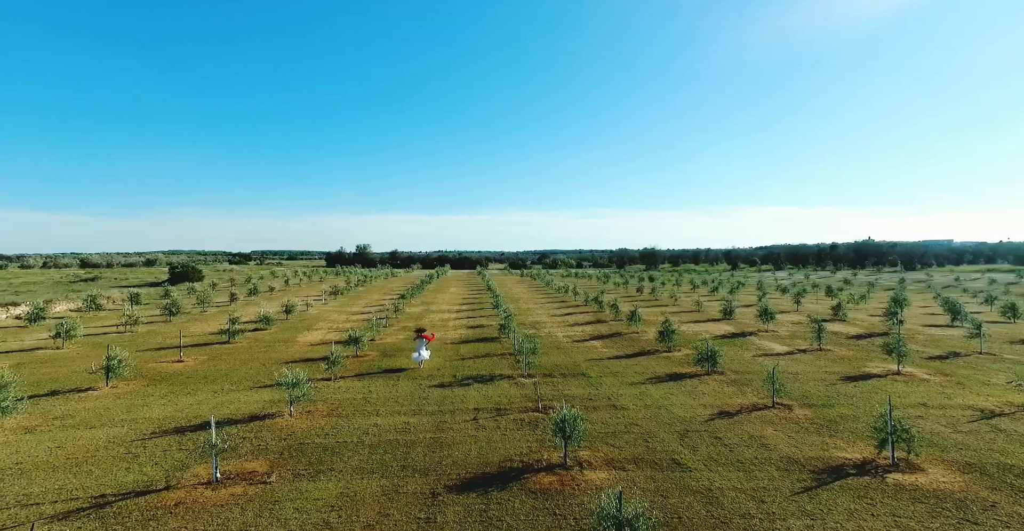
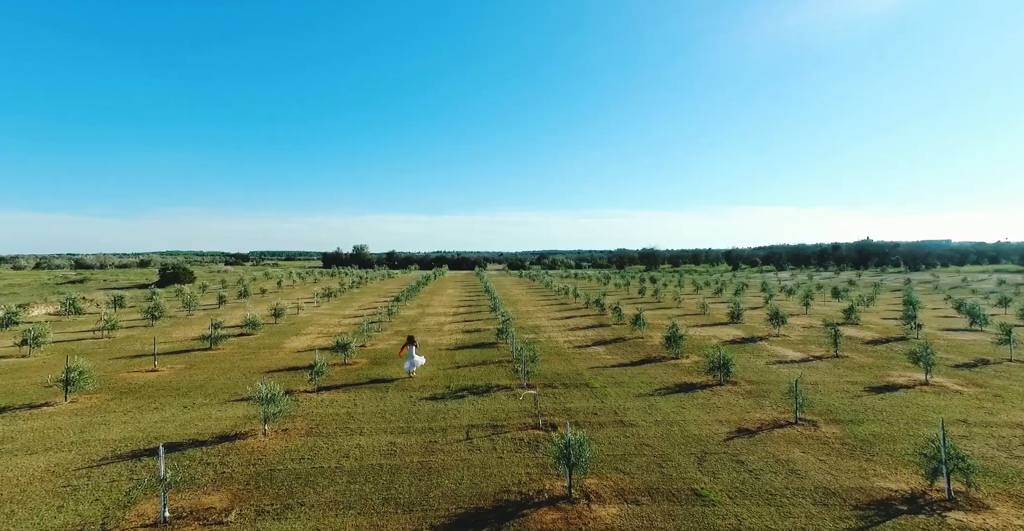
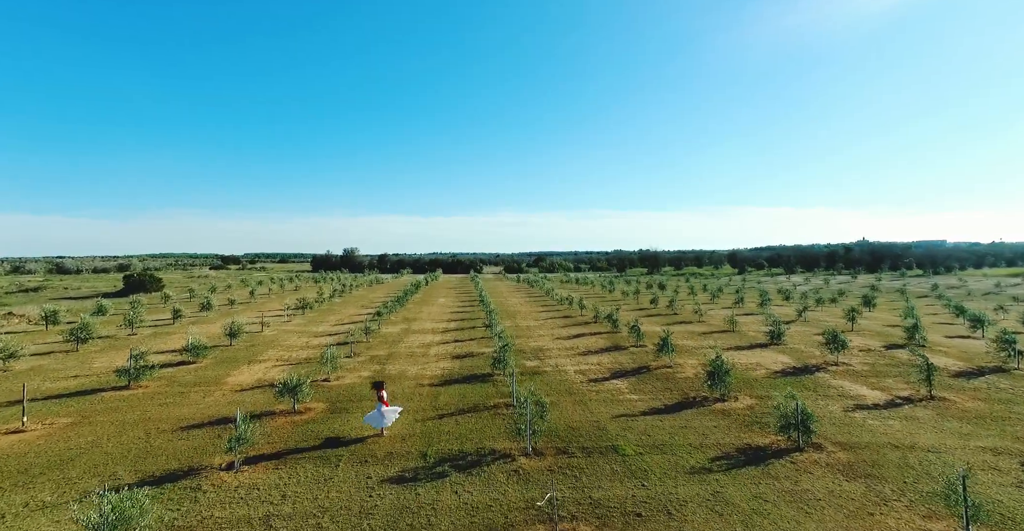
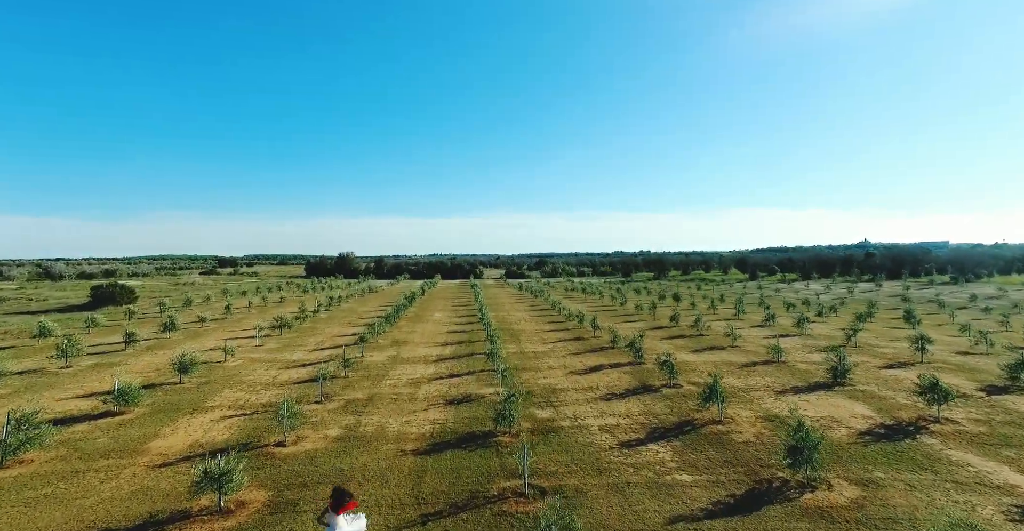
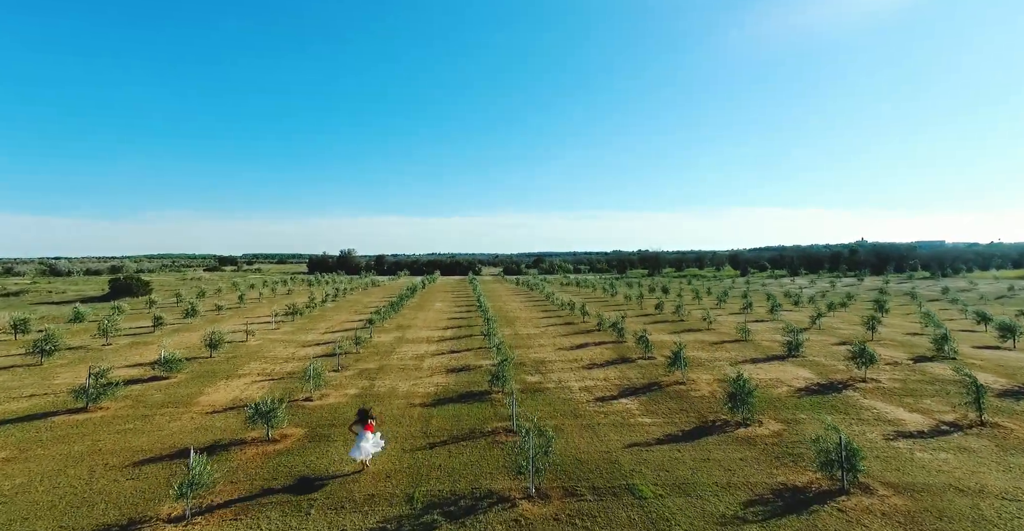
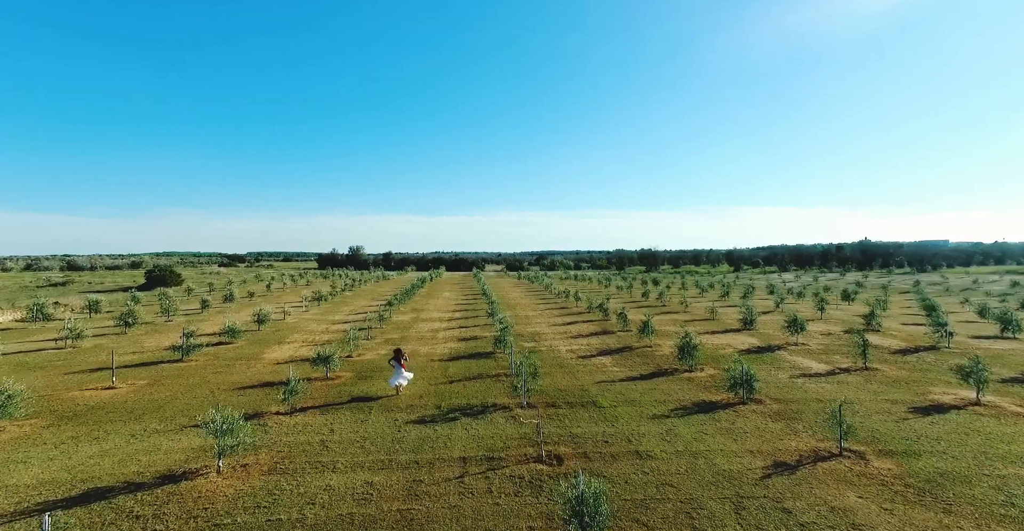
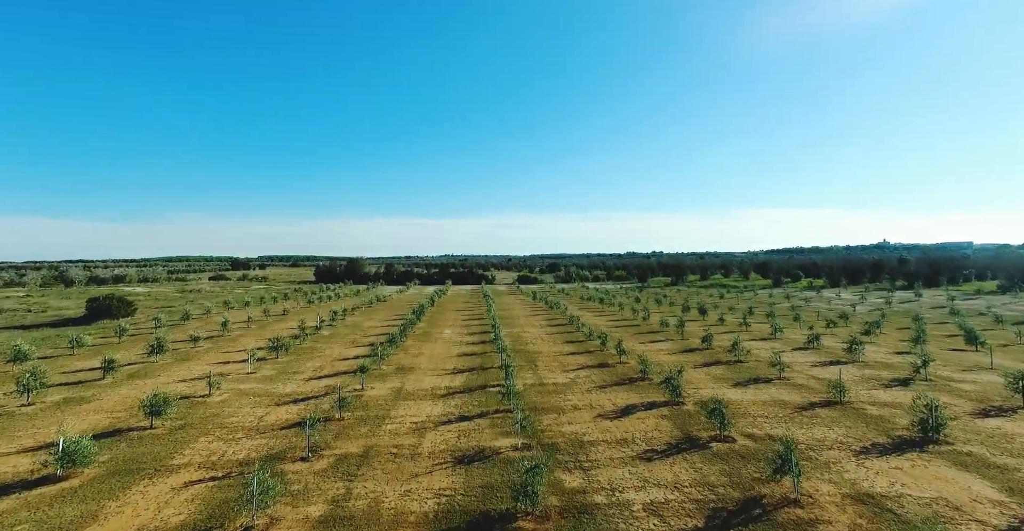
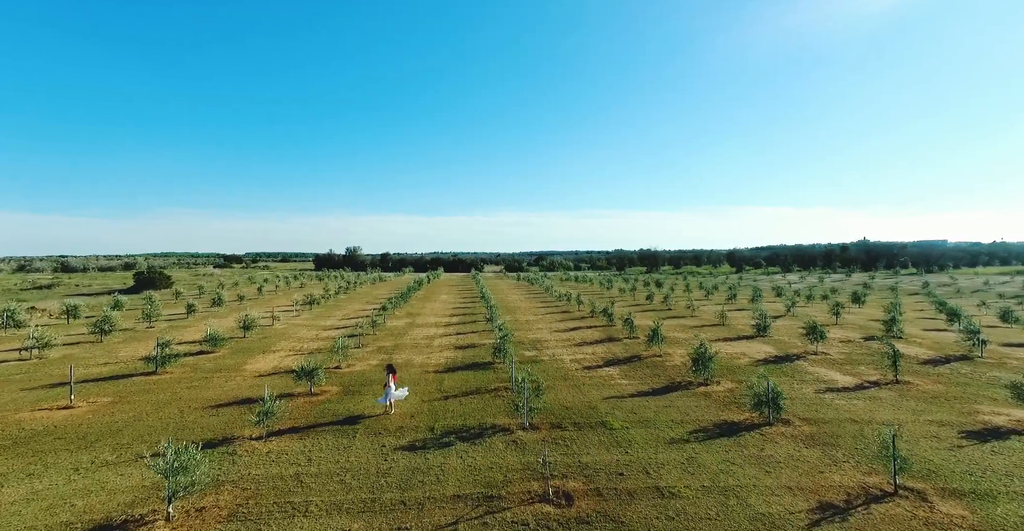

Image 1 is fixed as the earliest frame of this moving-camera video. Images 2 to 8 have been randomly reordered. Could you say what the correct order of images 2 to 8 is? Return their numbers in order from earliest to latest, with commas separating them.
2, 6, 8, 3, 5, 4, 7
